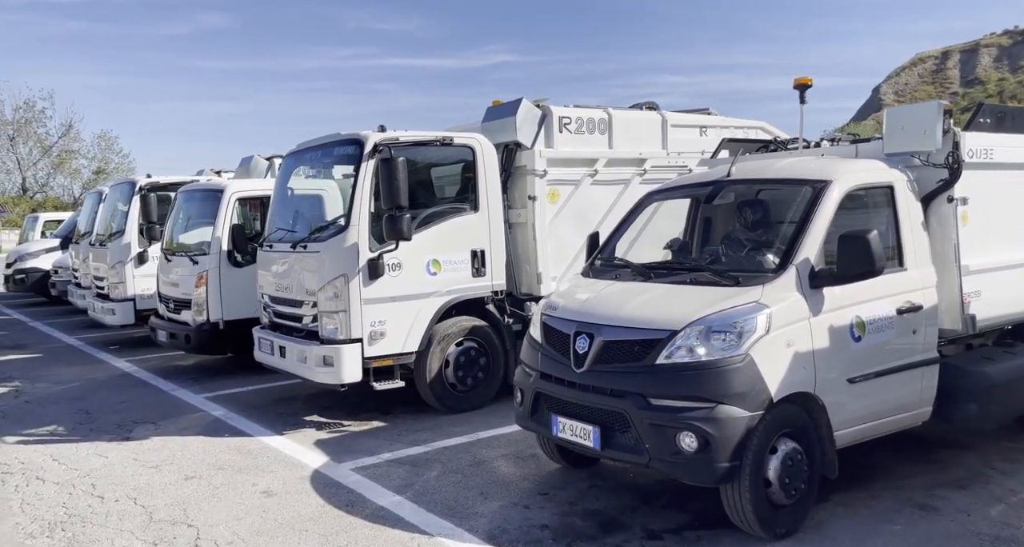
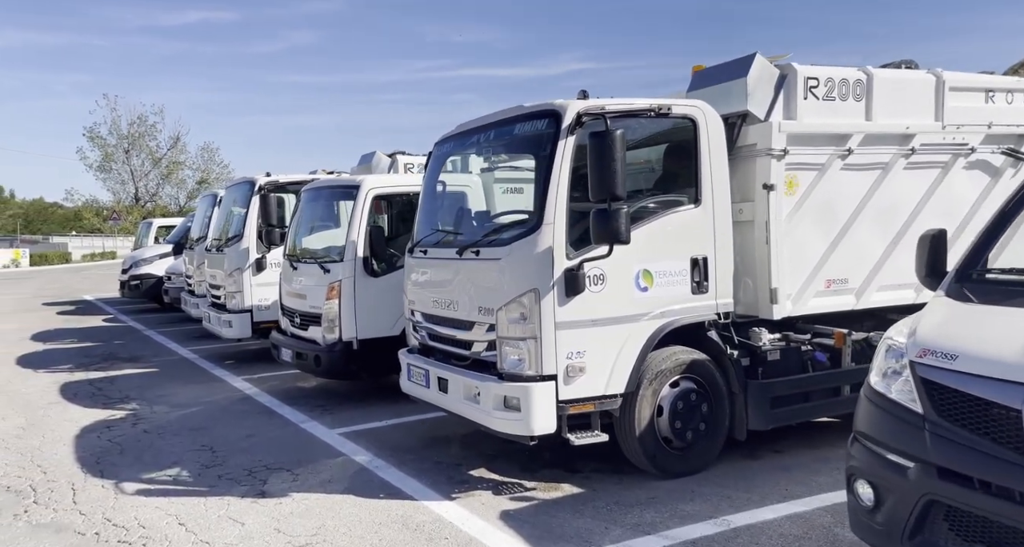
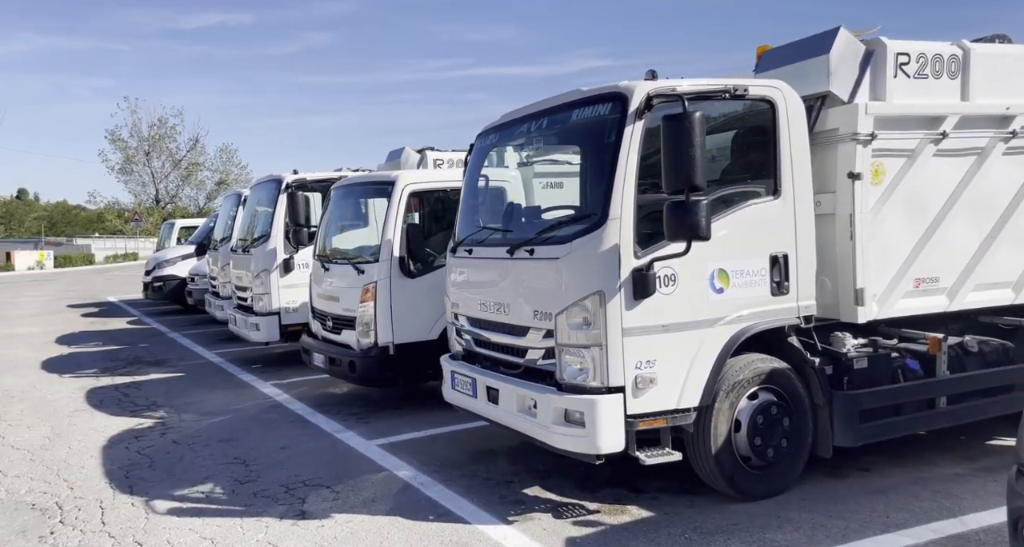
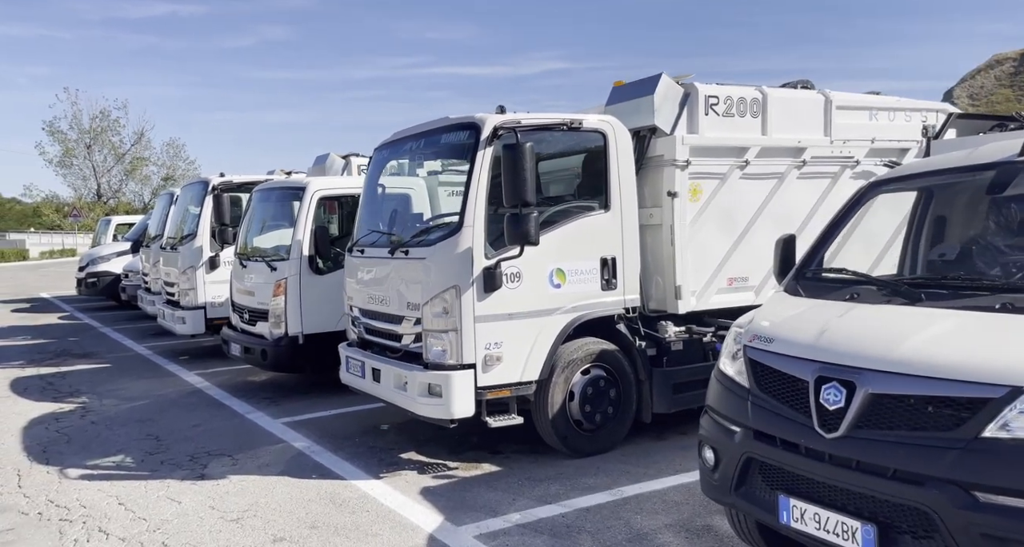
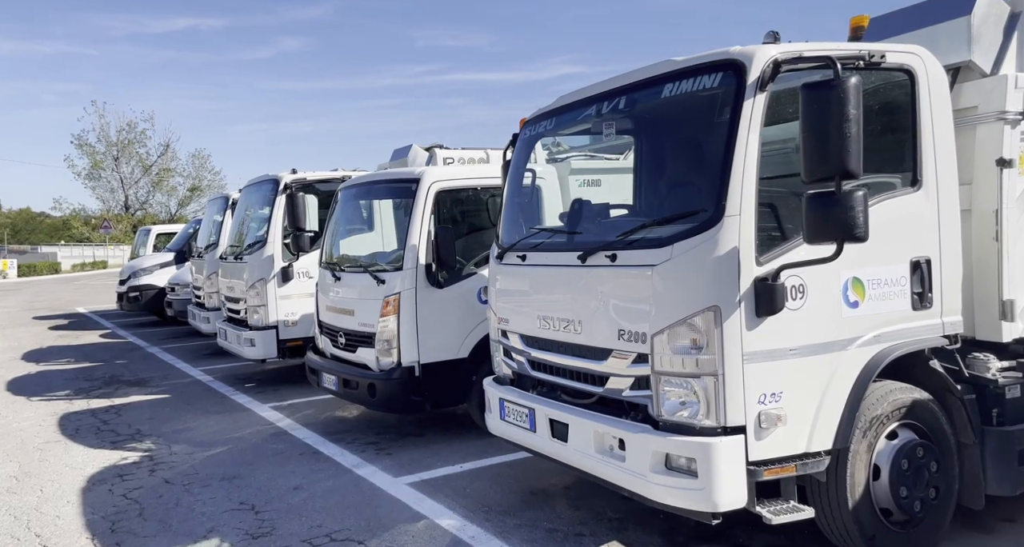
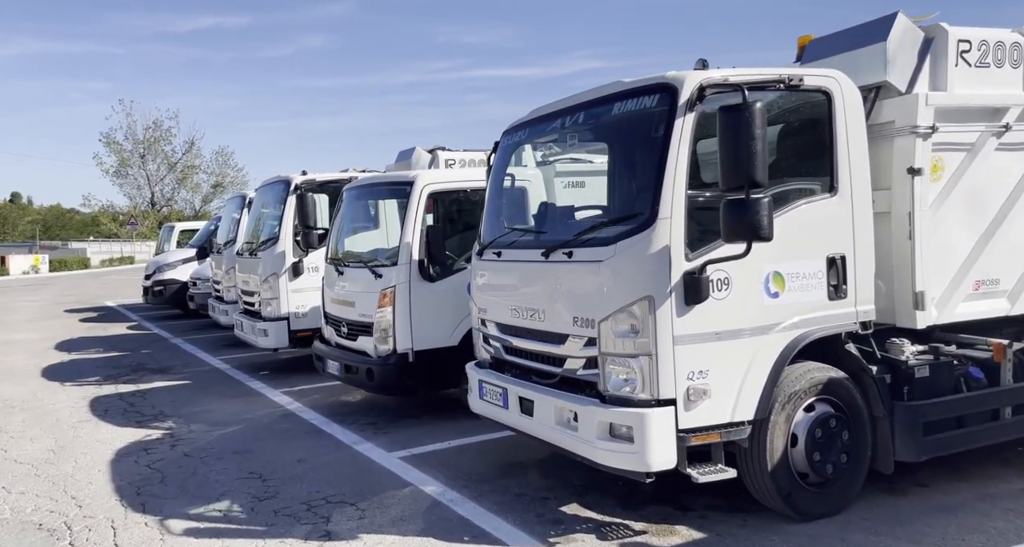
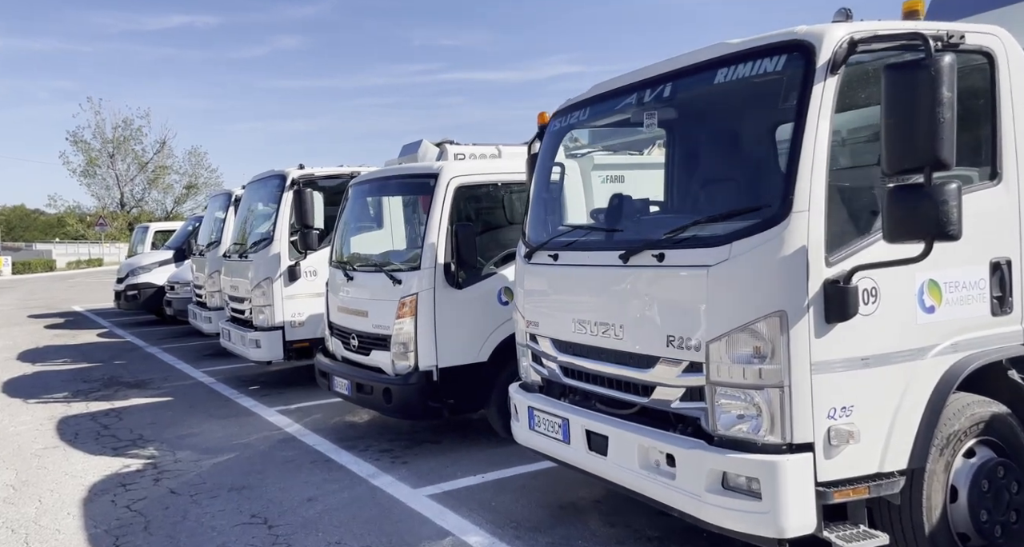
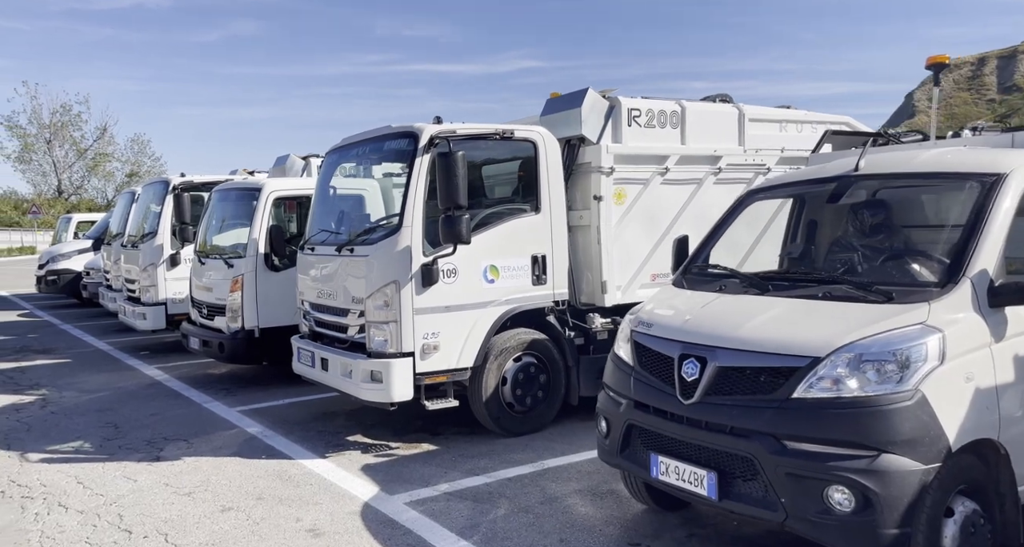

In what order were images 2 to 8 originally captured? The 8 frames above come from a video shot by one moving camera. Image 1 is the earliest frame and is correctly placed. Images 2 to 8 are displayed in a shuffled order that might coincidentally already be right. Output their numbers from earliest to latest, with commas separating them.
8, 4, 2, 3, 6, 5, 7
